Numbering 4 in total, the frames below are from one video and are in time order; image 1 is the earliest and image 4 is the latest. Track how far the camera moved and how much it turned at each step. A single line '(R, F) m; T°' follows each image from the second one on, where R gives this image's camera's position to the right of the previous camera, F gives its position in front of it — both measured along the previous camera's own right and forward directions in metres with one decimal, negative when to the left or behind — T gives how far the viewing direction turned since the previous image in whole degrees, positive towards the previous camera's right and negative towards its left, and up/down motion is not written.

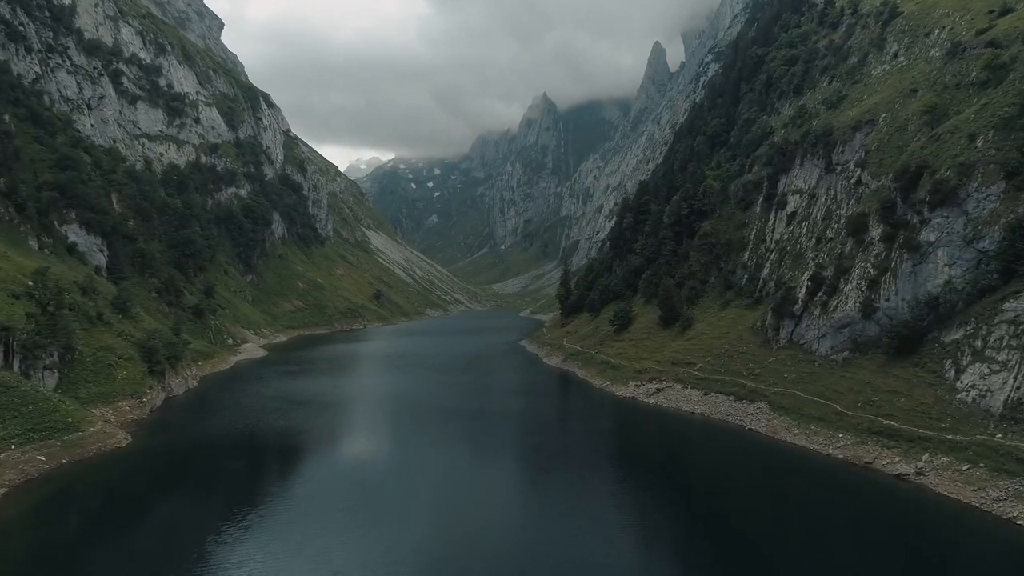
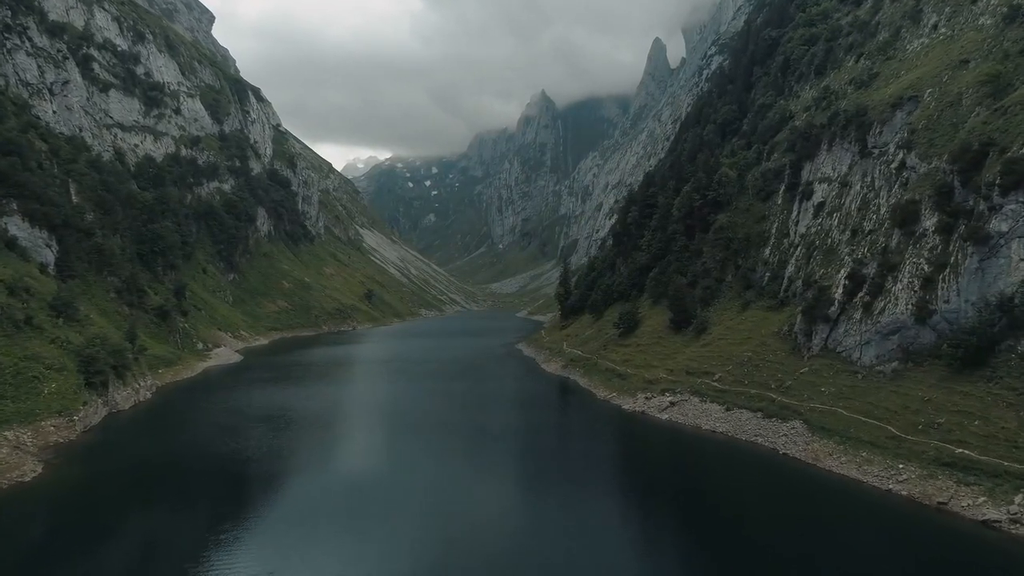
(+0.6, +8.8) m; 0°
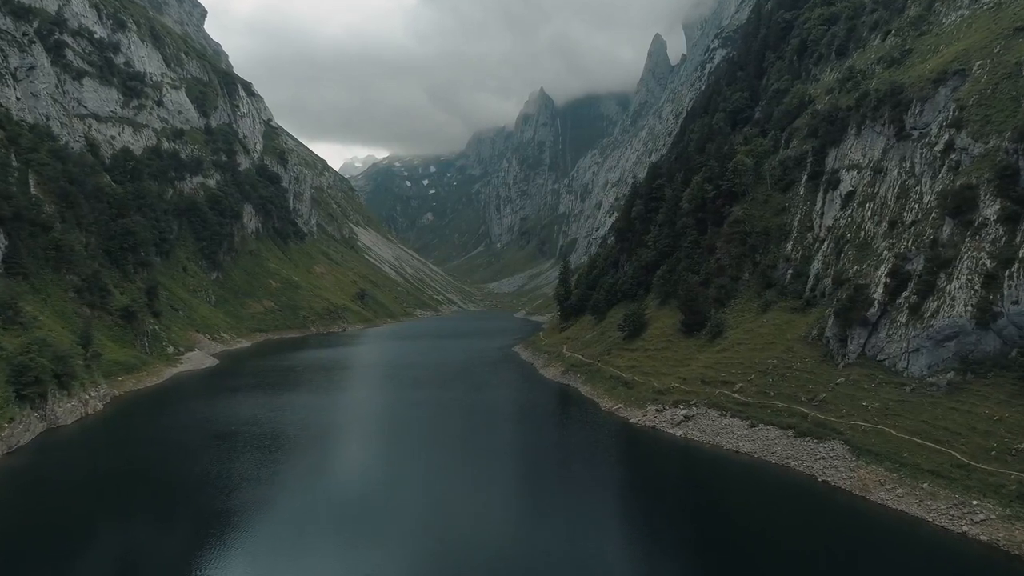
(+0.5, +7.4) m; 0°
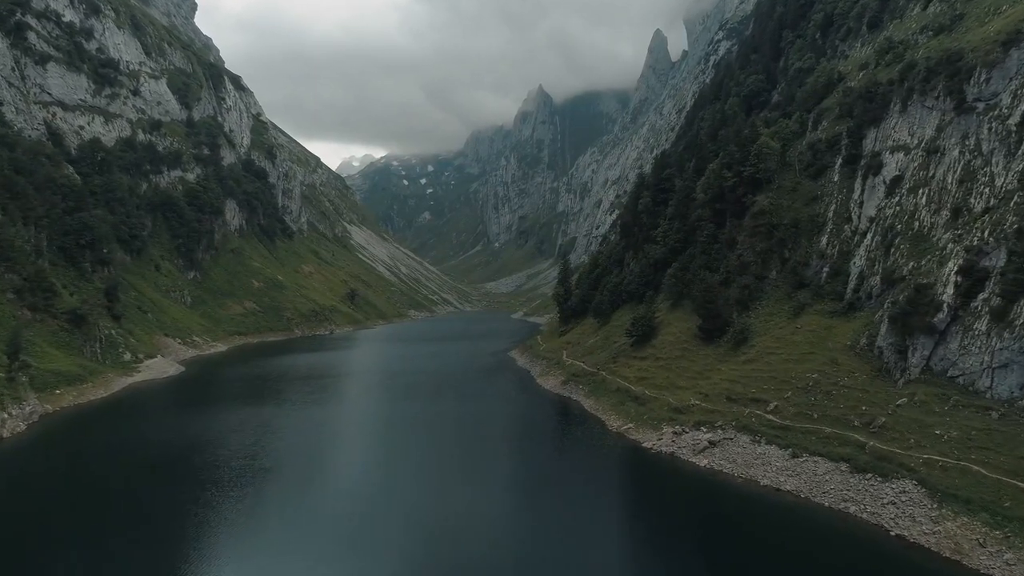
(+0.6, +9.1) m; 0°
